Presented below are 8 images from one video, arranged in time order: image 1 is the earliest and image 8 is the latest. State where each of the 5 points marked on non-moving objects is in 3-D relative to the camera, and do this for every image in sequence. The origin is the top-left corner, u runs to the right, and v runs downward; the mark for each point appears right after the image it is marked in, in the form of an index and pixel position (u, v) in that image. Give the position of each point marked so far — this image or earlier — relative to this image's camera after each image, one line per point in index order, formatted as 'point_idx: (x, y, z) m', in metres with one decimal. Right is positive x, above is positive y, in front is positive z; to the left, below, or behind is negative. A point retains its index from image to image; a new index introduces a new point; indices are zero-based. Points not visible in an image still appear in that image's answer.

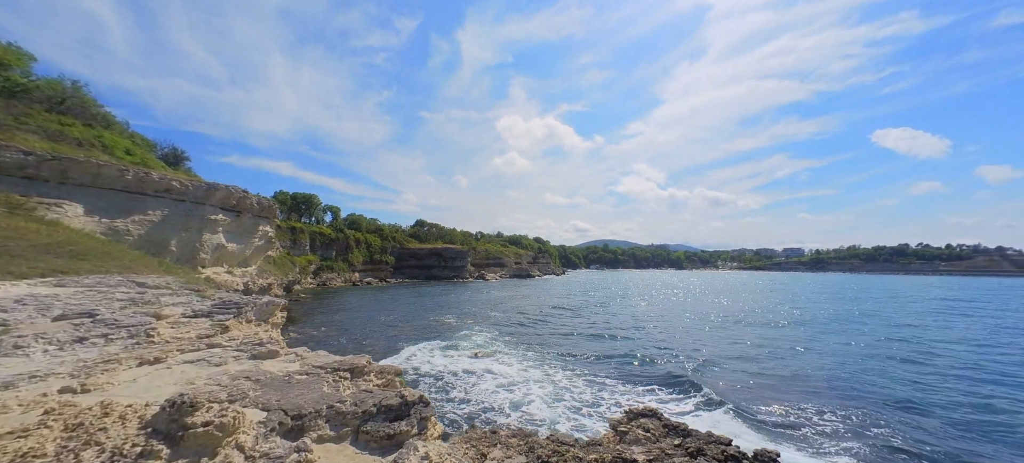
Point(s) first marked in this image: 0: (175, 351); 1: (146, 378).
0: (-6.6, -2.4, +7.0) m
1: (-6.1, -2.5, +5.9) m
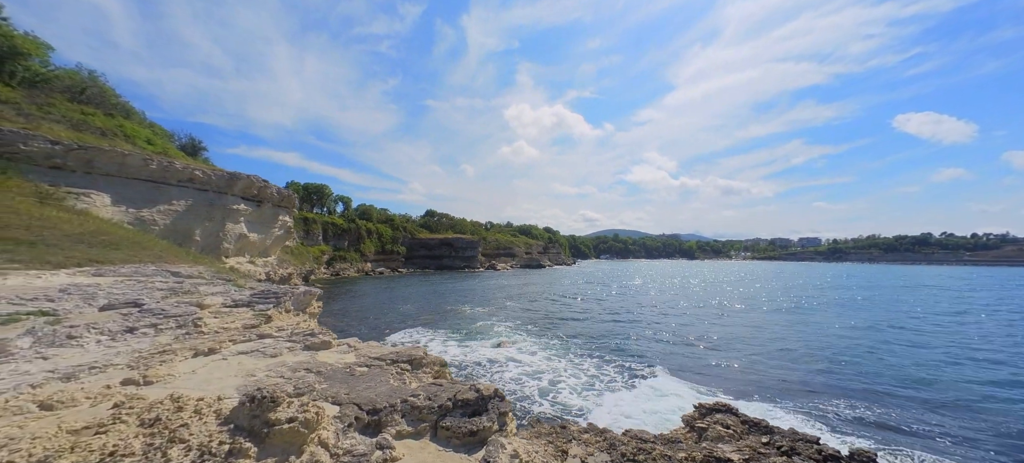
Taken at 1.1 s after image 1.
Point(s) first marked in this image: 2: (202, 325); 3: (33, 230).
0: (-5.5, -2.1, +6.8) m
1: (-4.9, -2.2, +5.7) m
2: (-6.6, -2.0, +7.6) m
3: (-15.1, 0.0, +11.2) m
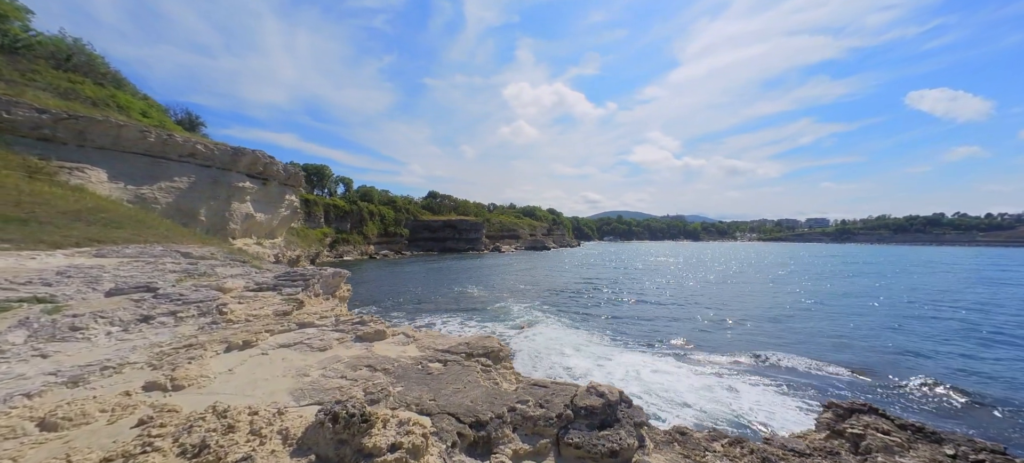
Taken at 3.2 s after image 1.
0: (-4.0, -1.6, +5.7) m
1: (-3.5, -1.8, +4.6) m
2: (-5.2, -1.5, +6.5) m
3: (-13.7, +0.7, +9.9) m
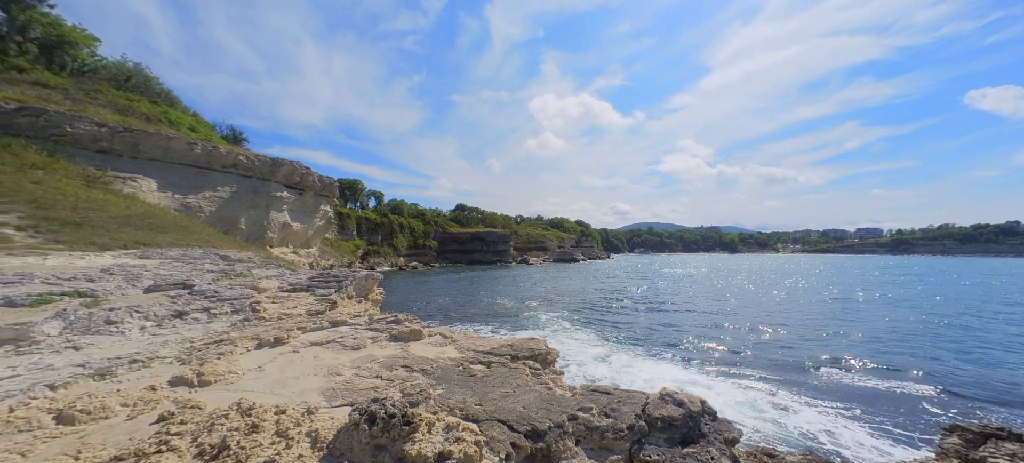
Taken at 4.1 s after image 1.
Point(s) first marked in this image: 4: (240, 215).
0: (-3.3, -1.5, +5.4) m
1: (-2.9, -1.6, +4.3) m
2: (-4.4, -1.4, +6.3) m
3: (-12.7, +0.6, +10.4) m
4: (-14.1, +0.8, +18.5) m
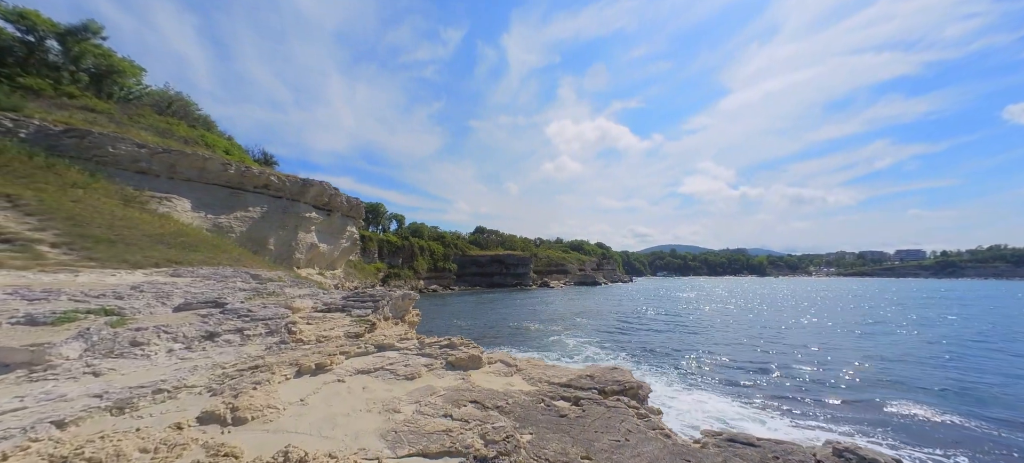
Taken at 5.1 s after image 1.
0: (-2.3, -1.7, +4.7) m
1: (-1.9, -1.7, +3.6) m
2: (-3.4, -1.6, +5.7) m
3: (-11.5, +0.1, +10.2) m
4: (-12.6, -0.2, +18.4) m
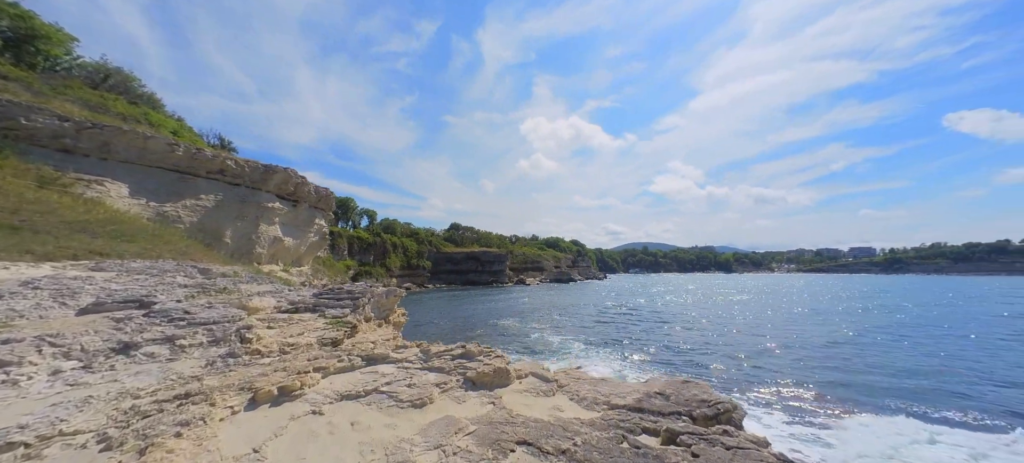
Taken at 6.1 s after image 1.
0: (-2.0, -1.4, +3.4) m
1: (-1.5, -1.4, +2.3) m
2: (-3.1, -1.3, +4.3) m
3: (-11.5, +0.4, +8.2) m
4: (-13.2, +0.2, +16.3) m
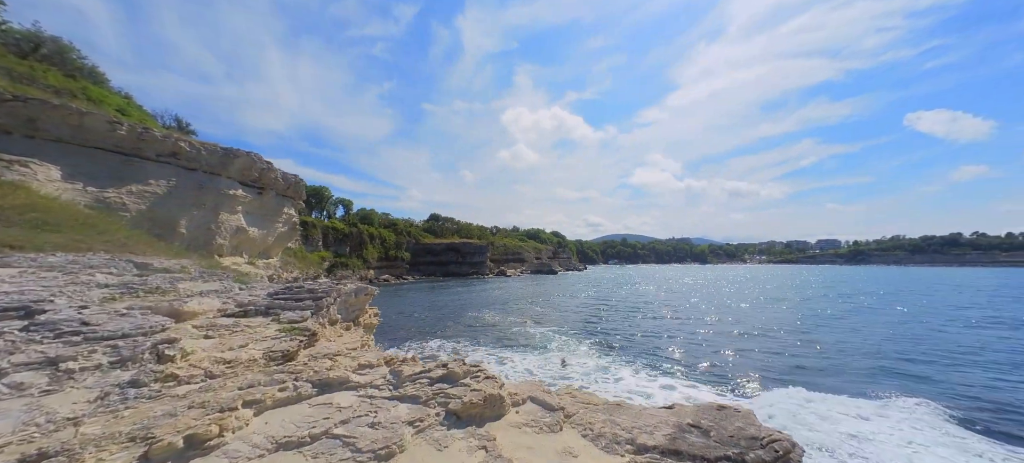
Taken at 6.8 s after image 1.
0: (-2.0, -1.3, +2.6) m
1: (-1.5, -1.4, +1.5) m
2: (-3.2, -1.2, +3.4) m
3: (-11.7, +0.7, +6.8) m
4: (-13.9, +0.6, +14.8) m
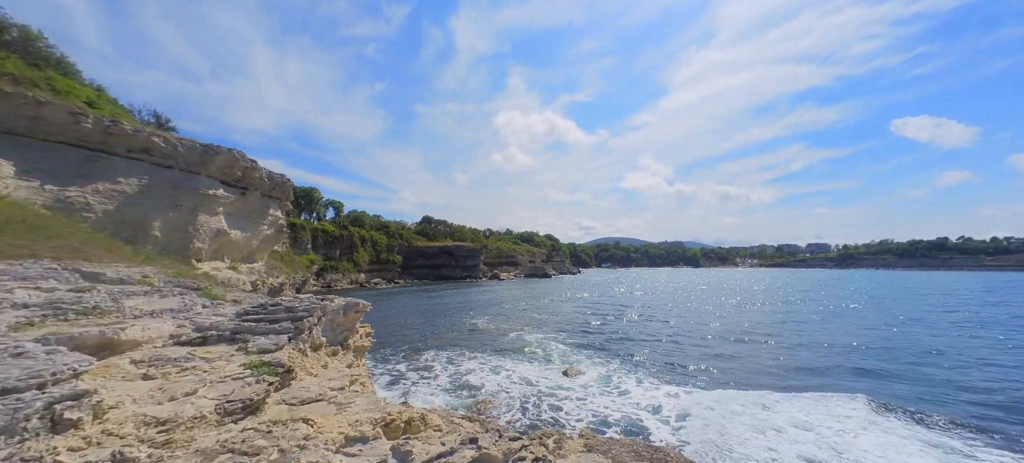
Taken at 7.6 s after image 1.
0: (-1.7, -1.3, +1.6) m
1: (-1.1, -1.4, +0.6) m
2: (-2.9, -1.3, +2.4) m
3: (-11.5, +0.6, +5.7) m
4: (-13.8, +0.5, +13.6) m
